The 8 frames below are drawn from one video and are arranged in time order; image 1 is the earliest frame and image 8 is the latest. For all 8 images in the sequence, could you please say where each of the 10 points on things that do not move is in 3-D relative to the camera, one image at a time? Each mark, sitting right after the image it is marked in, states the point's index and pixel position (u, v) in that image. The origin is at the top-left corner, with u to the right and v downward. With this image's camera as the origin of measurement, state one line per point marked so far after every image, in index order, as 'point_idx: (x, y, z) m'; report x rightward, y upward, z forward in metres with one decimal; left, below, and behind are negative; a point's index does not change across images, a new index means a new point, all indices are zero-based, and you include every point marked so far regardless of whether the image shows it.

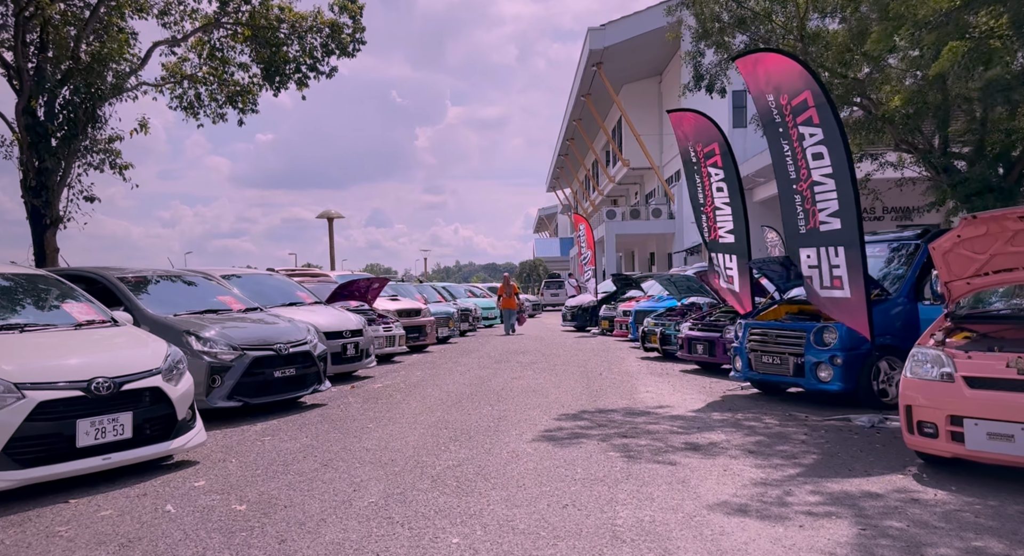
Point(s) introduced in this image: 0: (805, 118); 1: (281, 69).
0: (+3.1, +1.7, +6.9) m
1: (-6.4, +5.7, +19.0) m
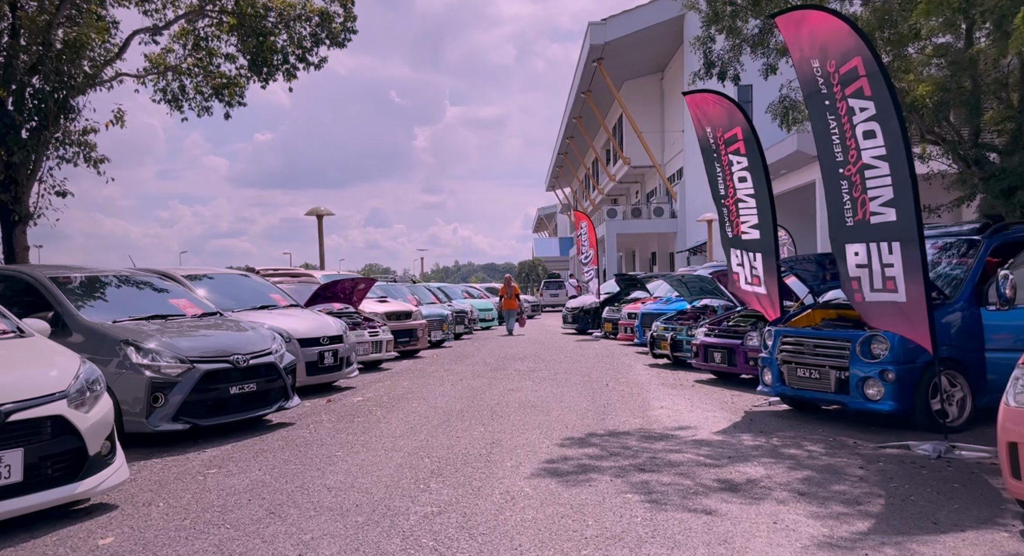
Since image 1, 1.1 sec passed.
0: (+3.0, +1.7, +5.8) m
1: (-6.4, +5.7, +17.9) m
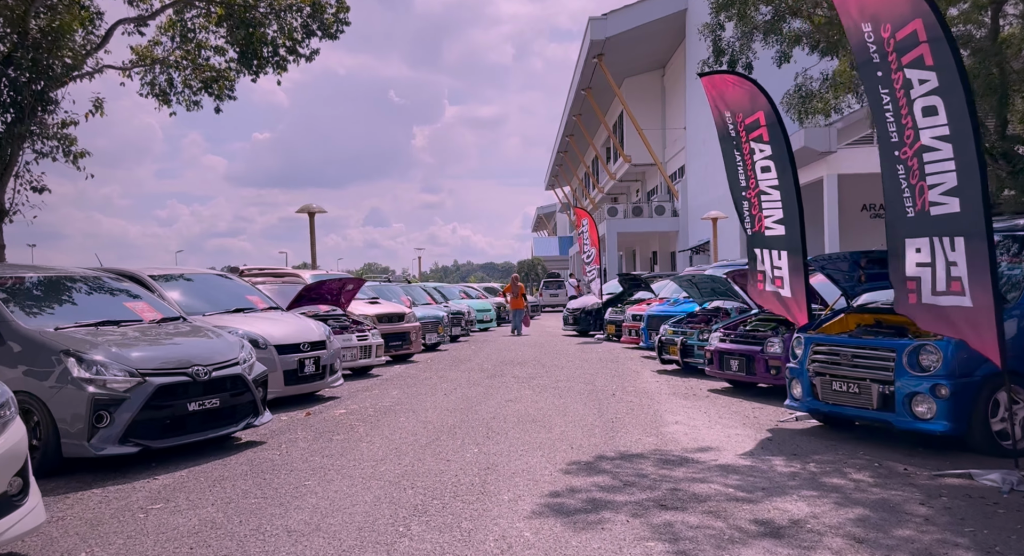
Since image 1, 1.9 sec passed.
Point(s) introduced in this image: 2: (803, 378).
0: (+3.0, +1.7, +5.0) m
1: (-6.4, +5.7, +17.1) m
2: (+2.8, -1.0, +6.4) m
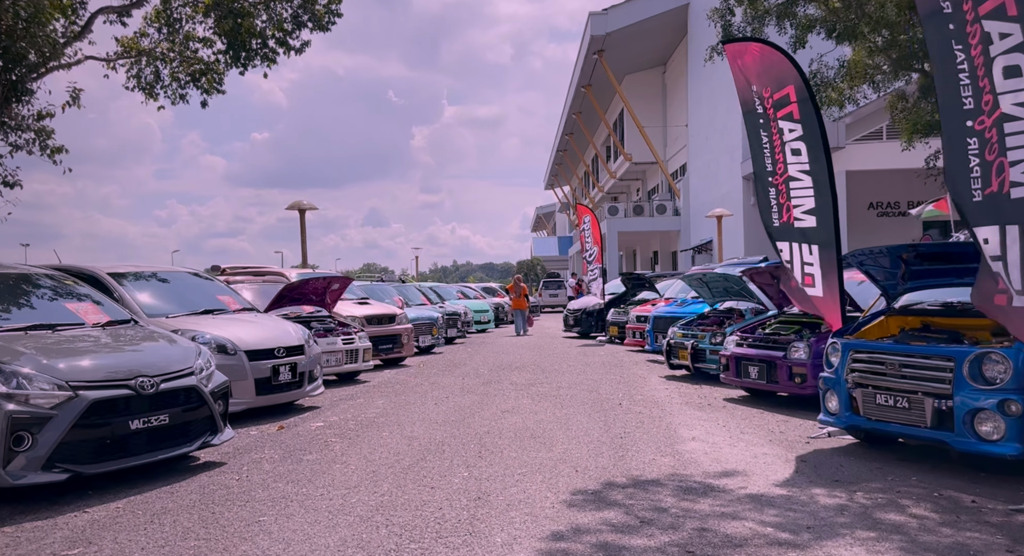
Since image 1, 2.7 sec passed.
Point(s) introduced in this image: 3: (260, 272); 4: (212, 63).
0: (+3.0, +1.7, +4.3) m
1: (-6.5, +5.7, +16.3) m
2: (+2.8, -0.9, +5.6) m
3: (-4.6, +0.1, +12.1) m
4: (-8.4, +6.0, +18.7) m
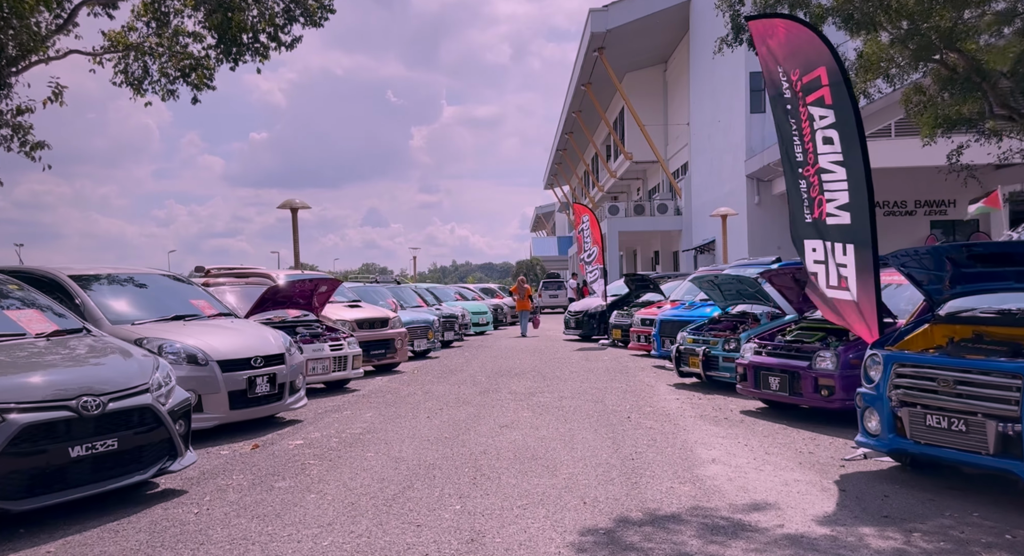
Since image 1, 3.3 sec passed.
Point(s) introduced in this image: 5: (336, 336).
0: (+3.0, +1.6, +3.6) m
1: (-6.5, +5.7, +15.7) m
2: (+2.7, -1.0, +5.0) m
3: (-4.6, +0.1, +11.4) m
4: (-8.4, +6.0, +18.0) m
5: (-2.6, -0.8, +9.8) m
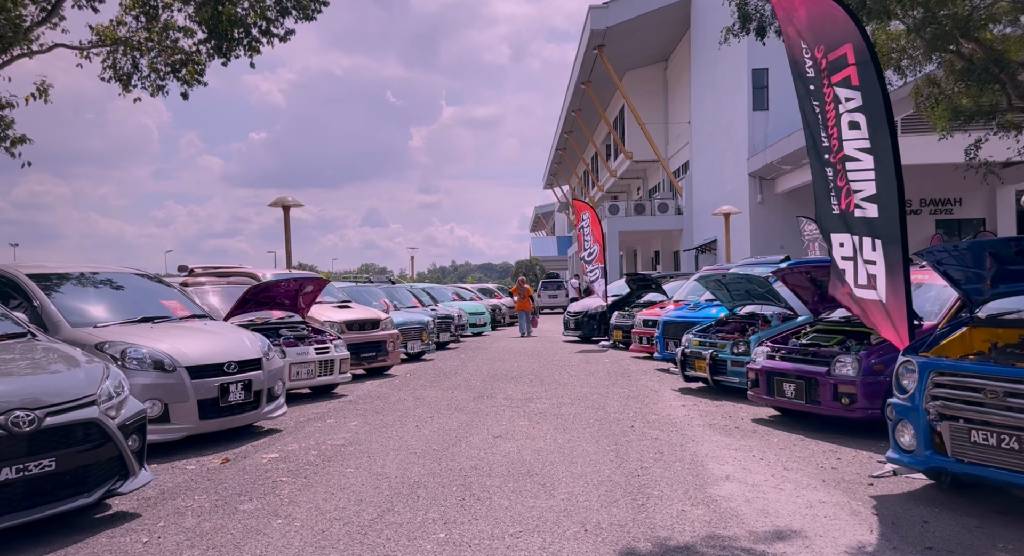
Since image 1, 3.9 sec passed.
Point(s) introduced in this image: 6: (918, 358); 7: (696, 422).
0: (+2.9, +1.7, +3.1) m
1: (-6.6, +5.7, +15.1) m
2: (+2.7, -0.9, +4.5) m
3: (-4.6, +0.1, +10.9) m
4: (-8.5, +6.0, +17.5) m
5: (-2.7, -0.8, +9.3) m
6: (+2.8, -0.5, +4.6) m
7: (+2.0, -1.5, +7.1) m
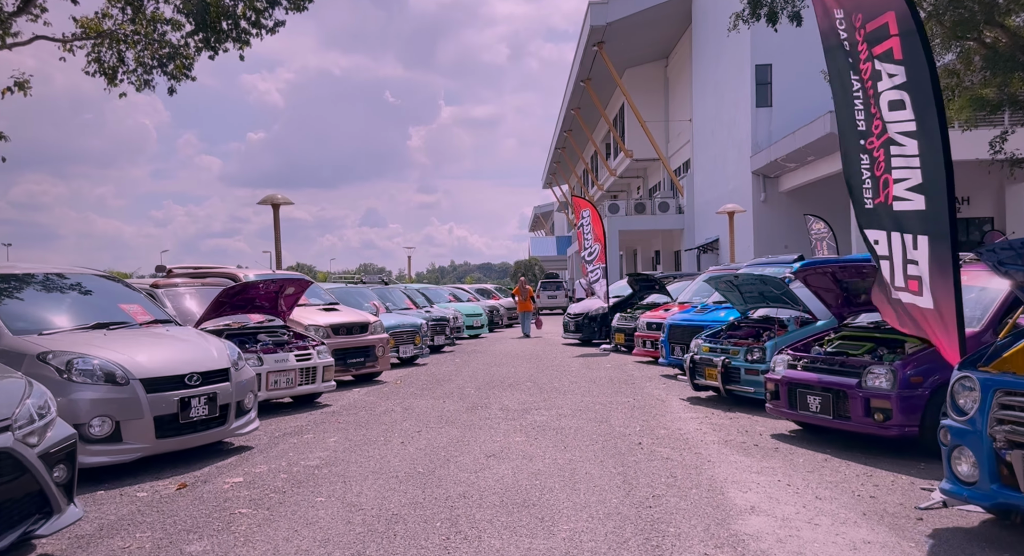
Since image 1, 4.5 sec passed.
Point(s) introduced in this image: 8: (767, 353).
0: (+2.9, +1.6, +2.4) m
1: (-6.6, +5.7, +14.5) m
2: (+2.6, -1.0, +3.8) m
3: (-4.7, +0.1, +10.2) m
4: (-8.5, +6.0, +16.8) m
5: (-2.7, -0.9, +8.6) m
6: (+2.7, -0.6, +3.9) m
7: (+1.9, -1.5, +6.5) m
8: (+3.0, -0.9, +7.8) m
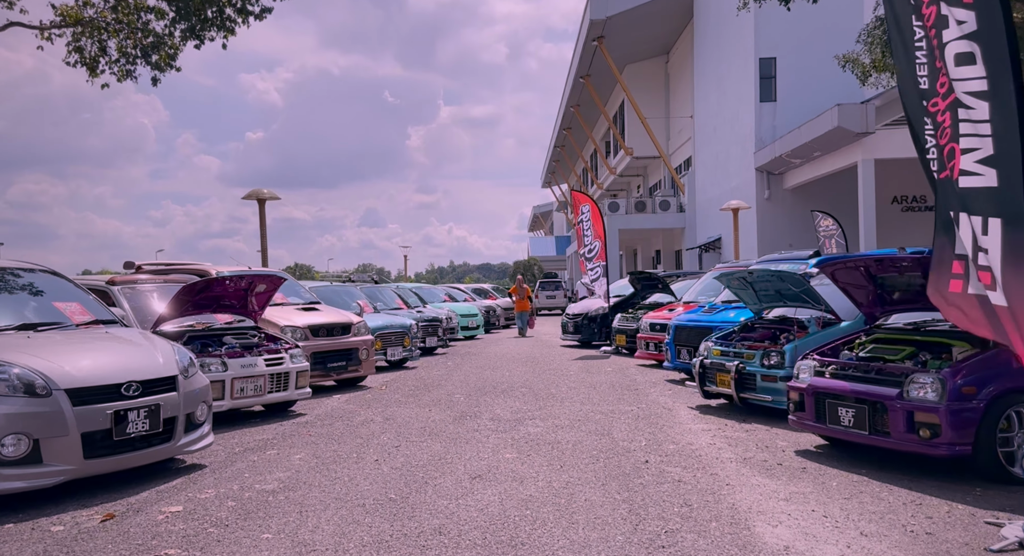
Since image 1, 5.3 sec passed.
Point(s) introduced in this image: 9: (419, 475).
0: (+2.8, +1.7, +1.7) m
1: (-6.7, +5.7, +13.7) m
2: (+2.6, -0.9, +3.0) m
3: (-4.8, +0.1, +9.4) m
4: (-8.6, +6.0, +16.0) m
5: (-2.8, -0.8, +7.9) m
6: (+2.6, -0.5, +3.1) m
7: (+1.8, -1.5, +5.7) m
8: (+2.9, -0.8, +7.0) m
9: (-0.7, -1.5, +5.2) m
